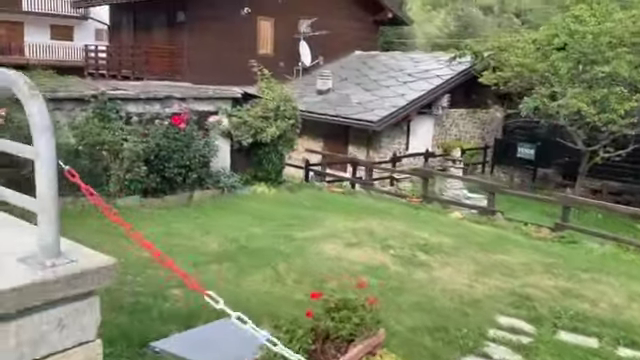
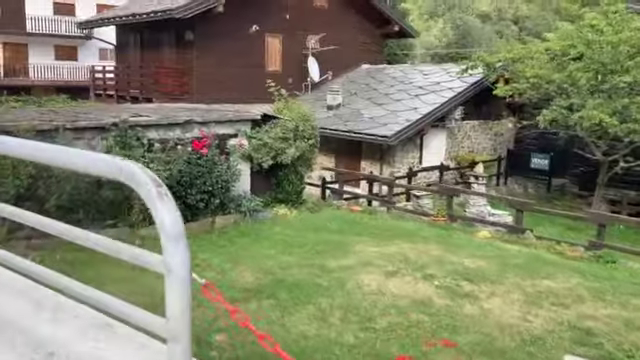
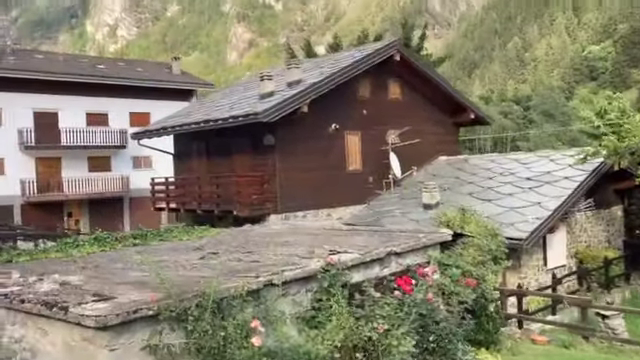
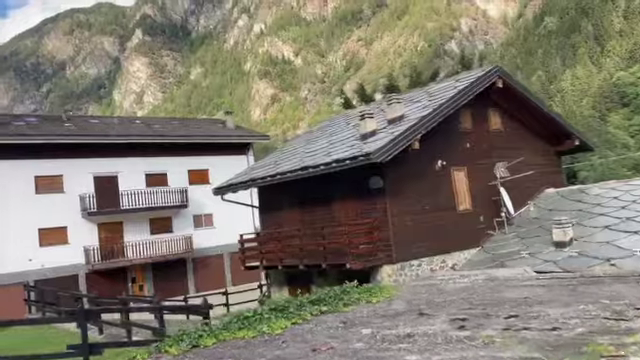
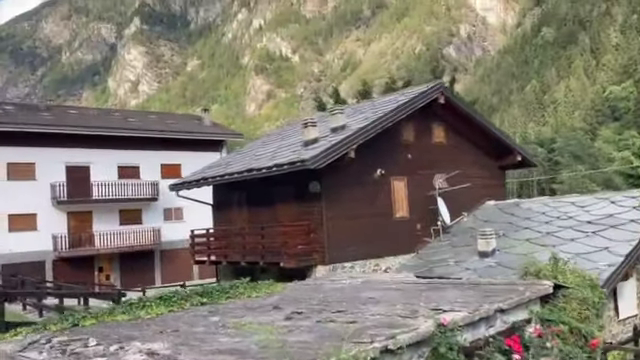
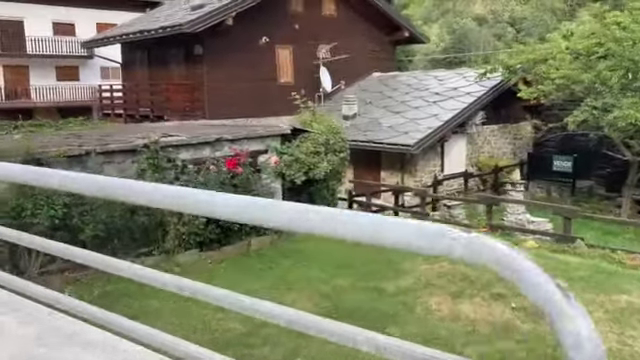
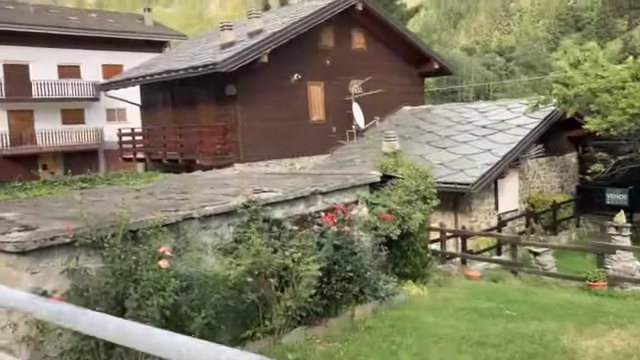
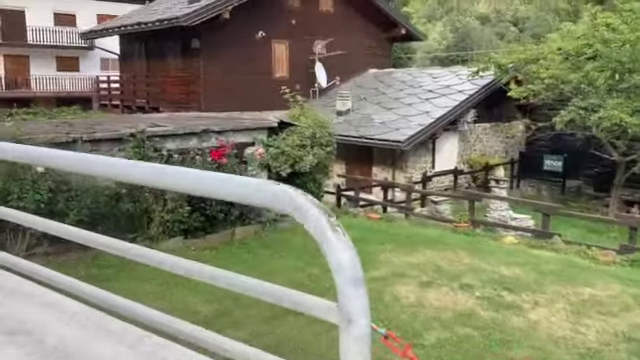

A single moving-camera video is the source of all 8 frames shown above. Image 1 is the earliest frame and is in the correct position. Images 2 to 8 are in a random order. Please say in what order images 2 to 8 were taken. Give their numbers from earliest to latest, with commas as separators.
2, 8, 6, 7, 3, 5, 4
